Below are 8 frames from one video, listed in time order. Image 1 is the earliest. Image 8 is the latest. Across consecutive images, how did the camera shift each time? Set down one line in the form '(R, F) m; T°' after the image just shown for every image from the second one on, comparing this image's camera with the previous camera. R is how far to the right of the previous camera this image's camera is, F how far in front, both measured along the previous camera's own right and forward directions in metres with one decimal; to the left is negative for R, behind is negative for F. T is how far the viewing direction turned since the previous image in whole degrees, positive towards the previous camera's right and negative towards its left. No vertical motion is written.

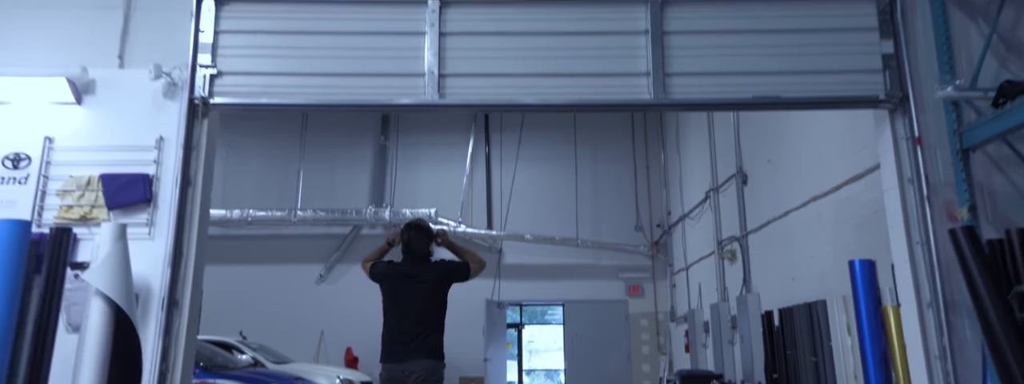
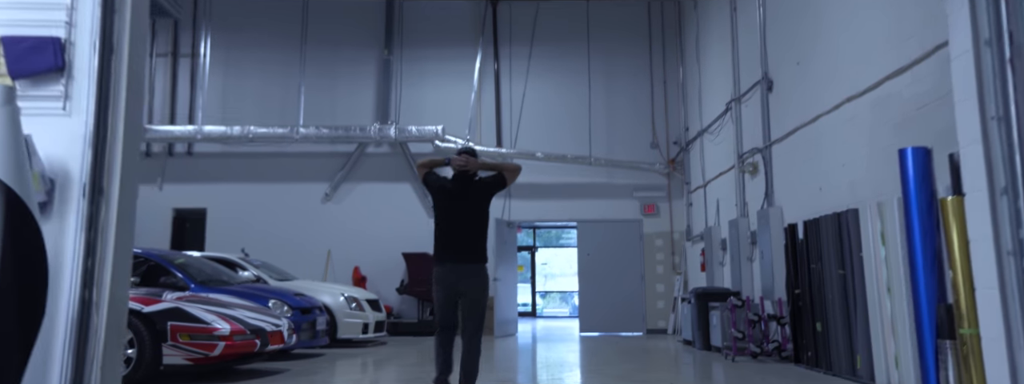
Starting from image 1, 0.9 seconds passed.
(+0.1, +0.4) m; -1°
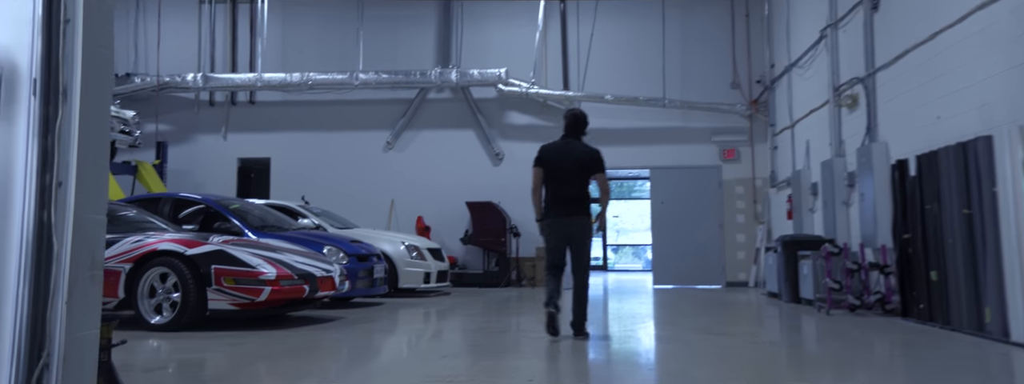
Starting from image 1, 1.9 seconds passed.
(0.0, +0.5) m; -5°
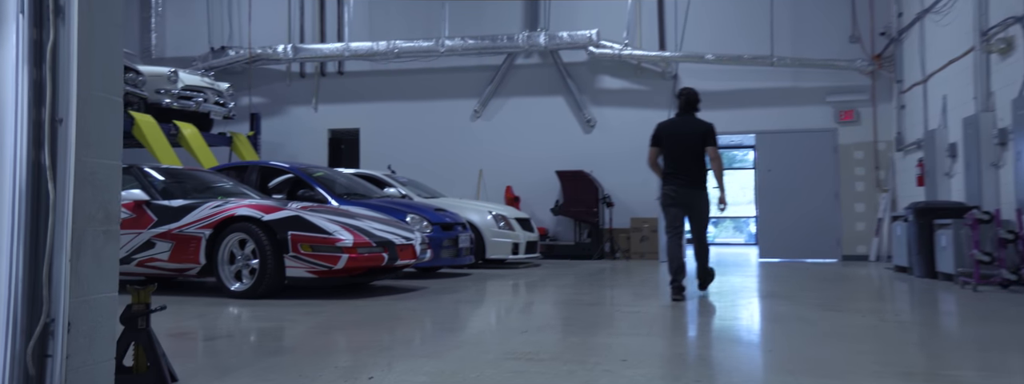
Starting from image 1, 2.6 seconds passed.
(0.0, +0.5) m; -7°
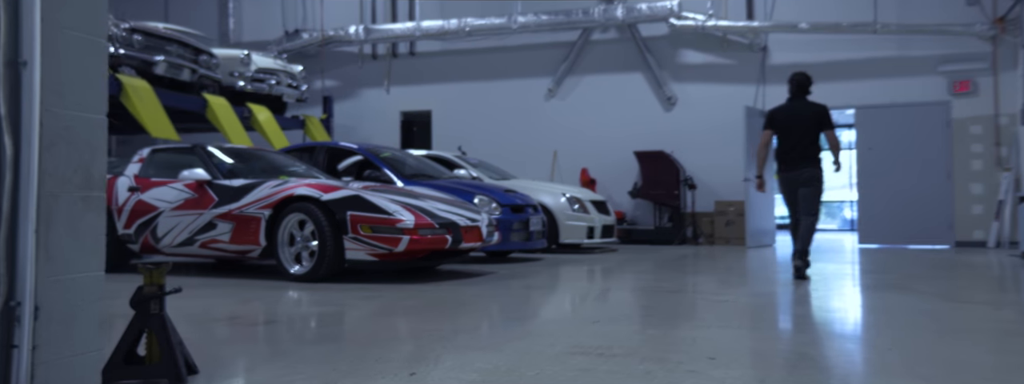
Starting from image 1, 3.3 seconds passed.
(0.0, +0.4) m; -6°
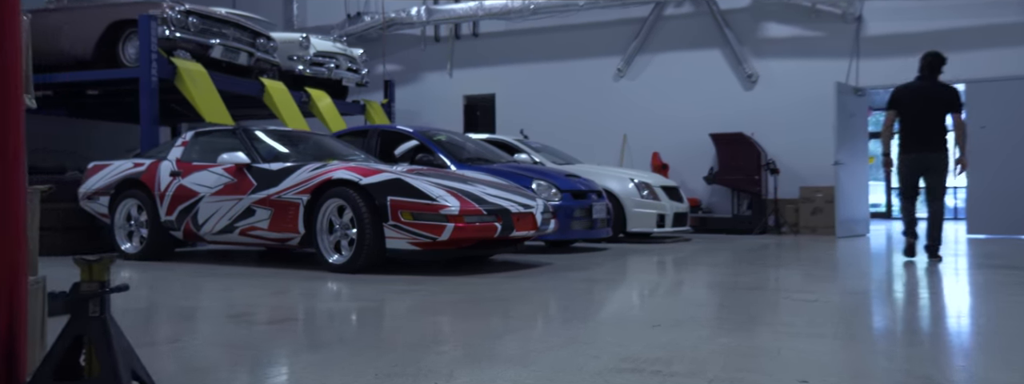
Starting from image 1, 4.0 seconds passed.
(+0.1, +0.5) m; -5°
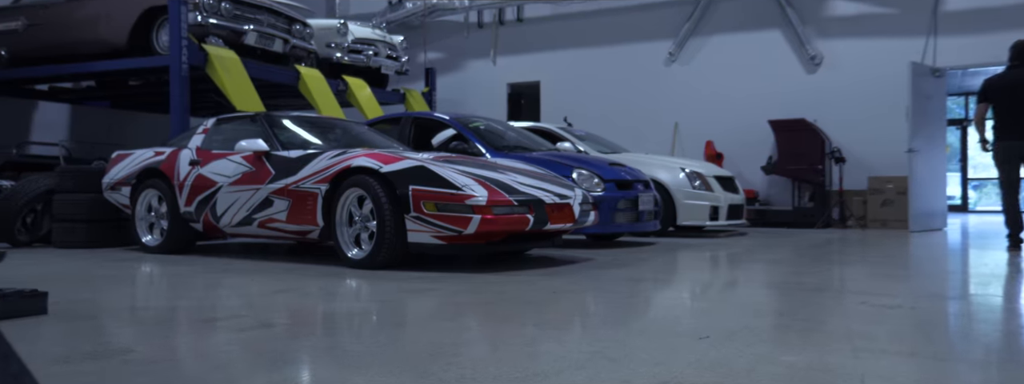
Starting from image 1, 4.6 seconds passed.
(+0.1, +0.5) m; -4°
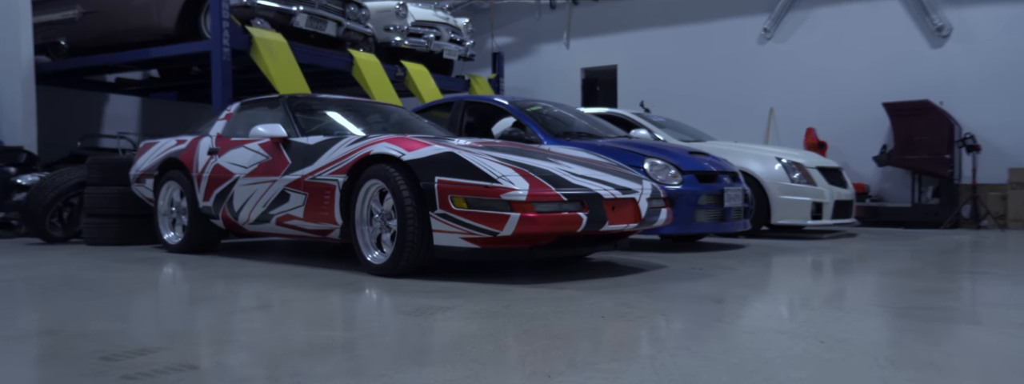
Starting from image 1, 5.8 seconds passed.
(+0.2, +0.9) m; -6°
